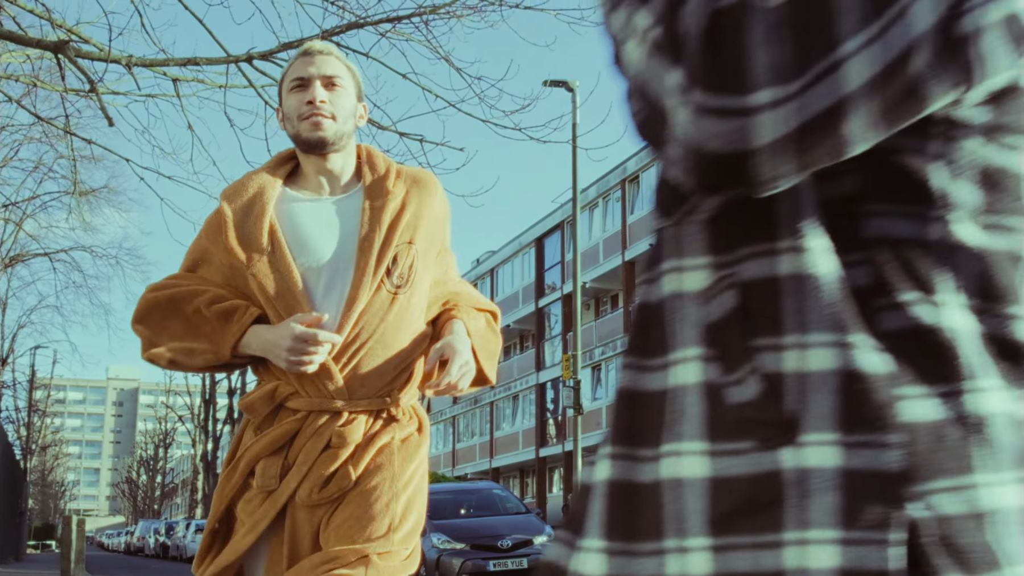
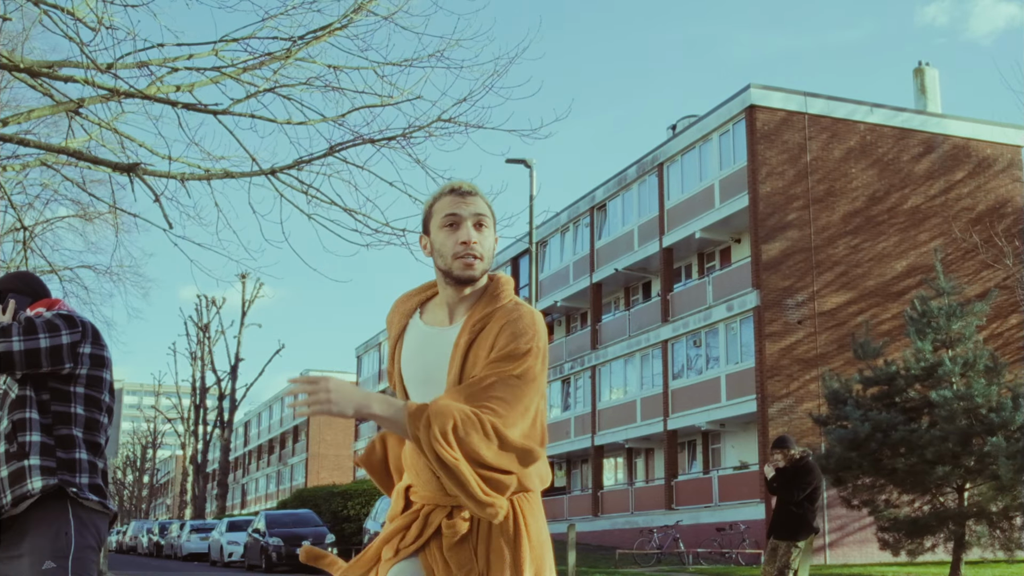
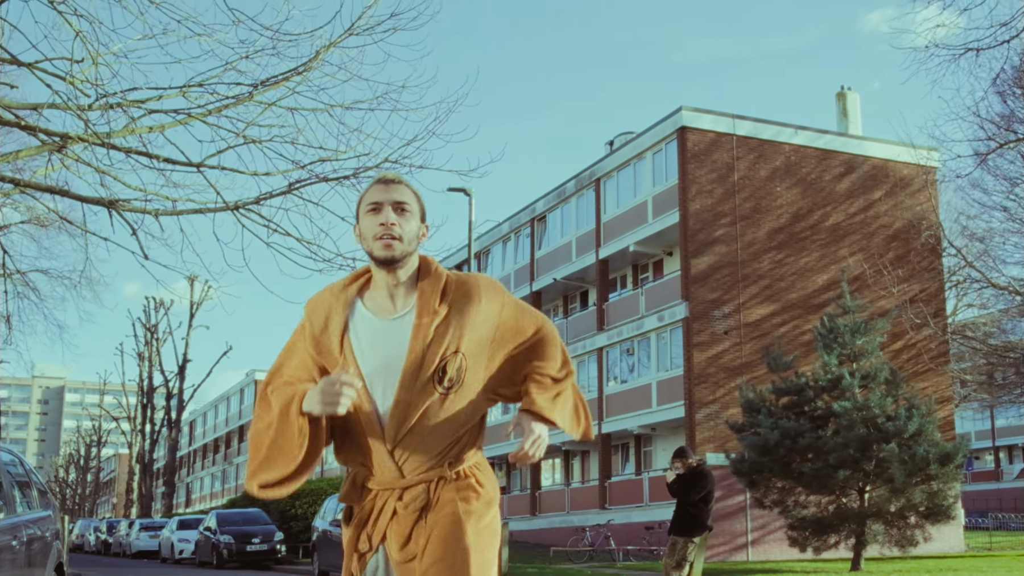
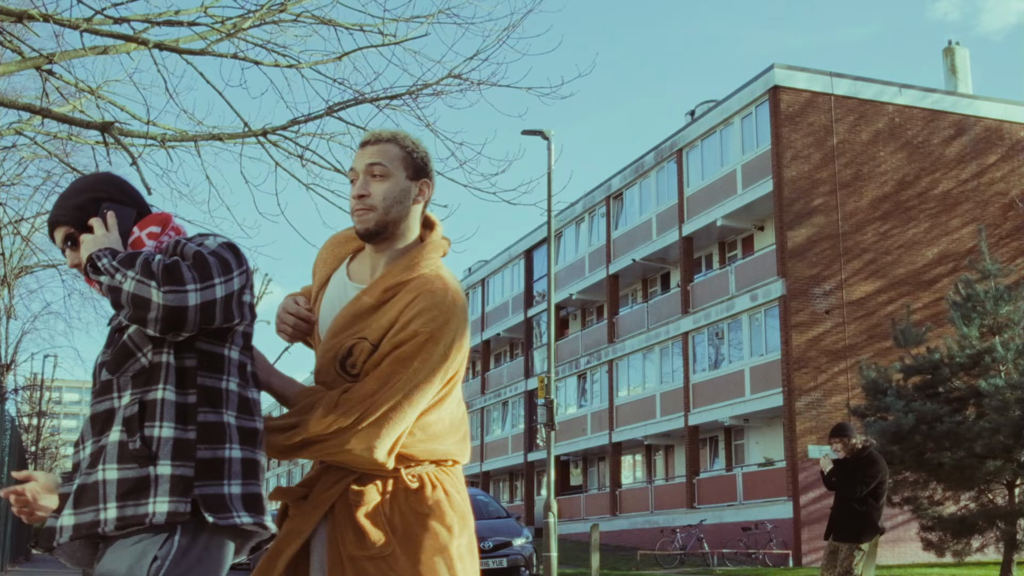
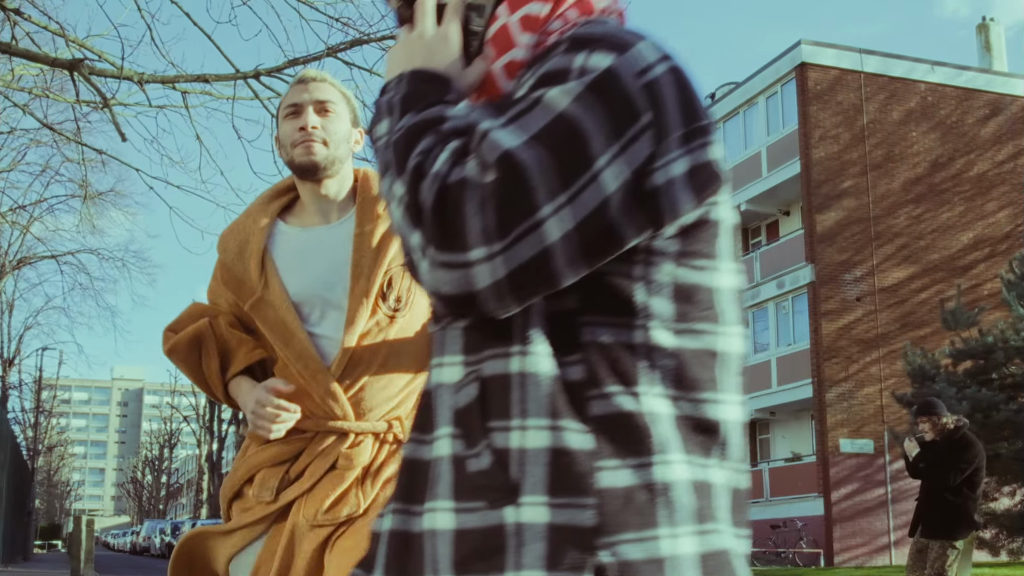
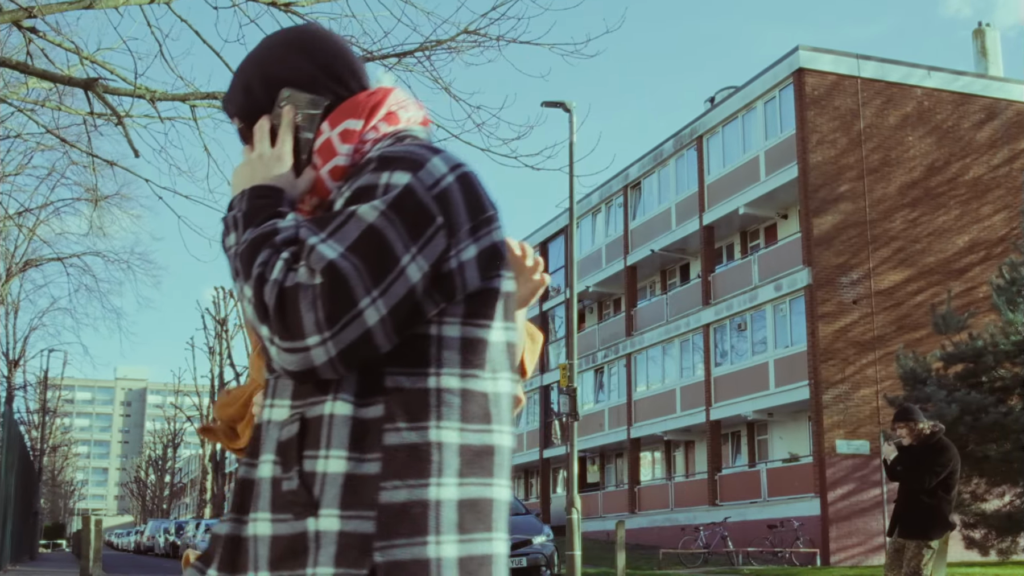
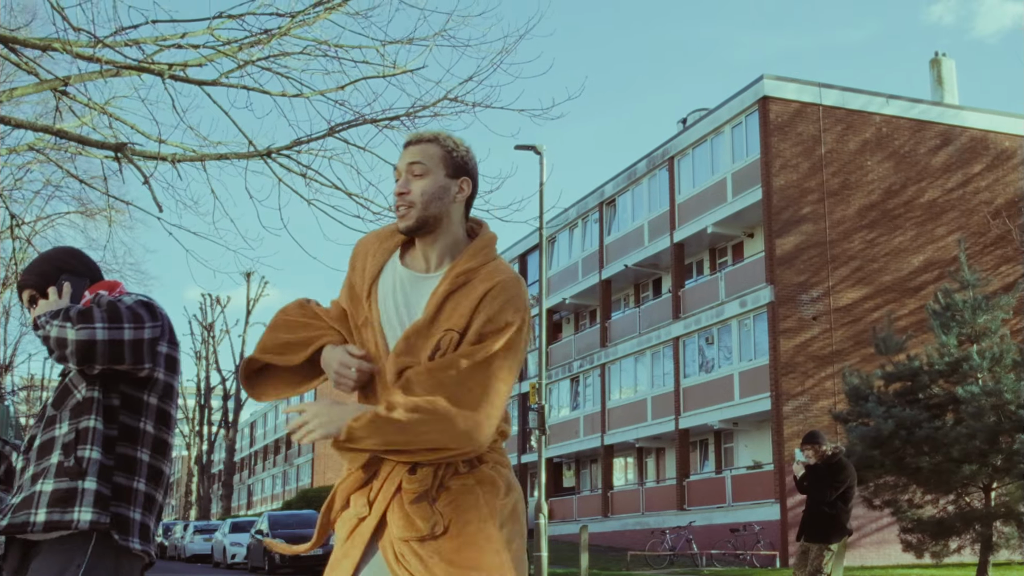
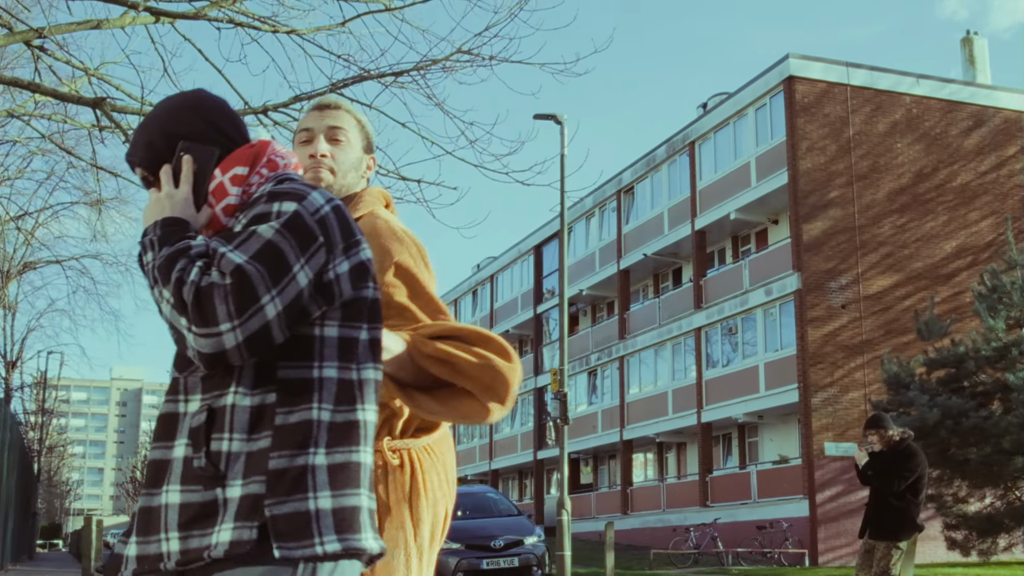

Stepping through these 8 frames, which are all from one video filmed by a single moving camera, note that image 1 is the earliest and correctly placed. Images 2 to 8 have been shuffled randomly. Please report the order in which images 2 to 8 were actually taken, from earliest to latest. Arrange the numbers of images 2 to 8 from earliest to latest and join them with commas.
5, 6, 8, 4, 7, 2, 3
